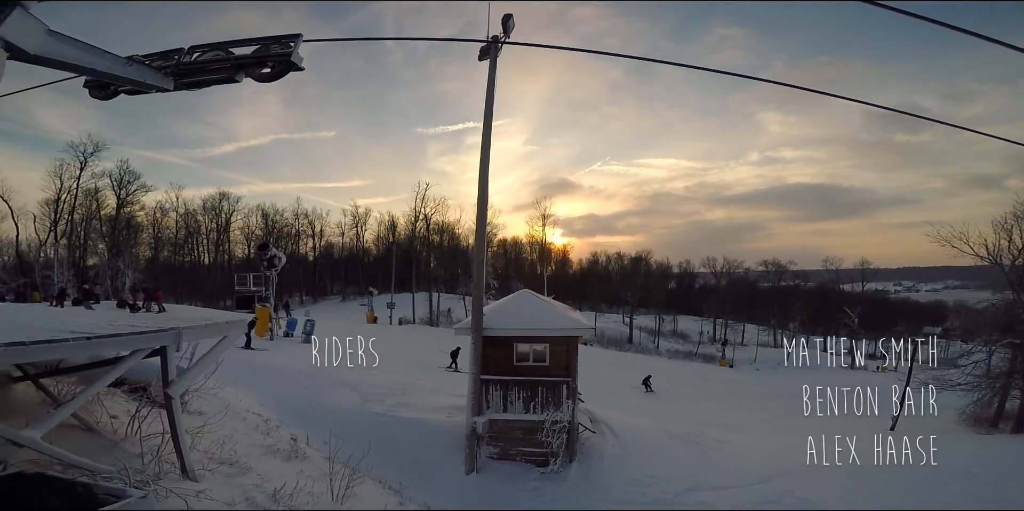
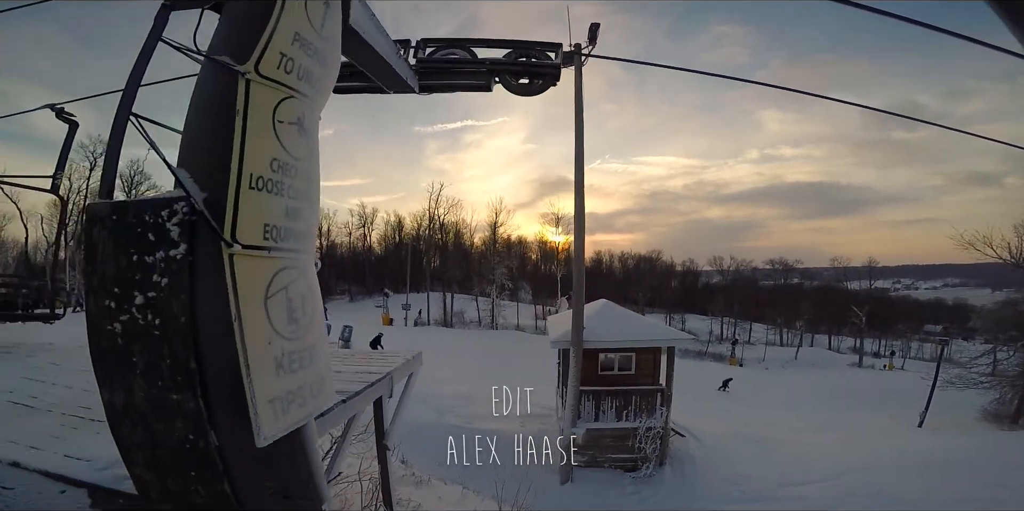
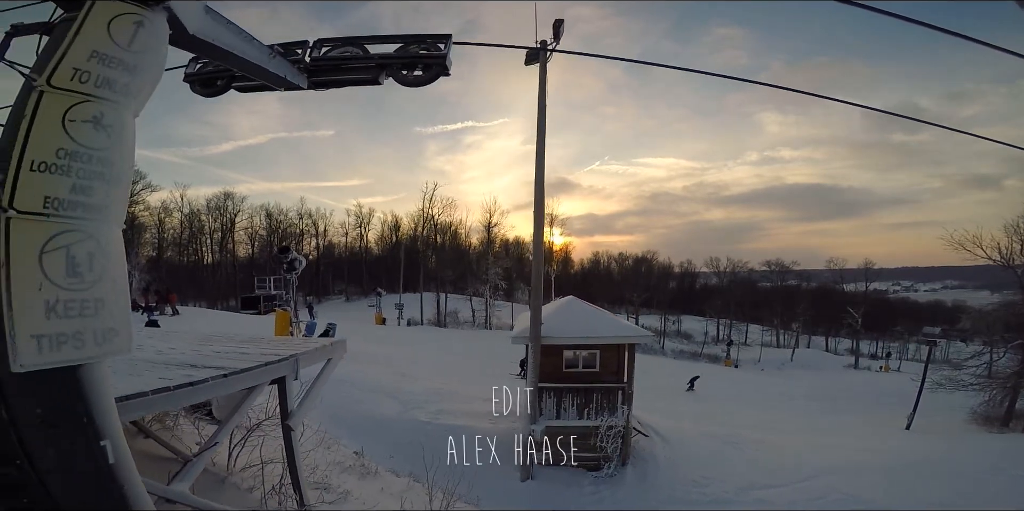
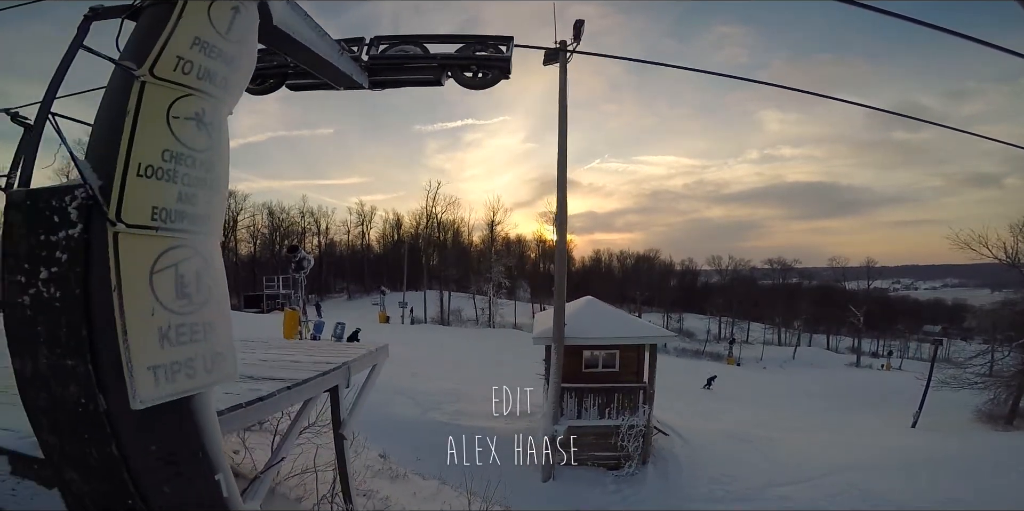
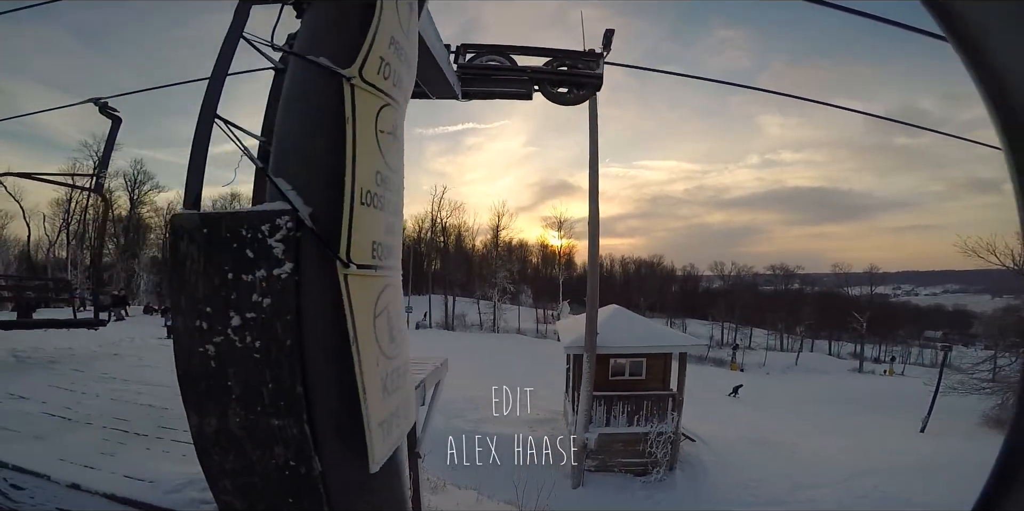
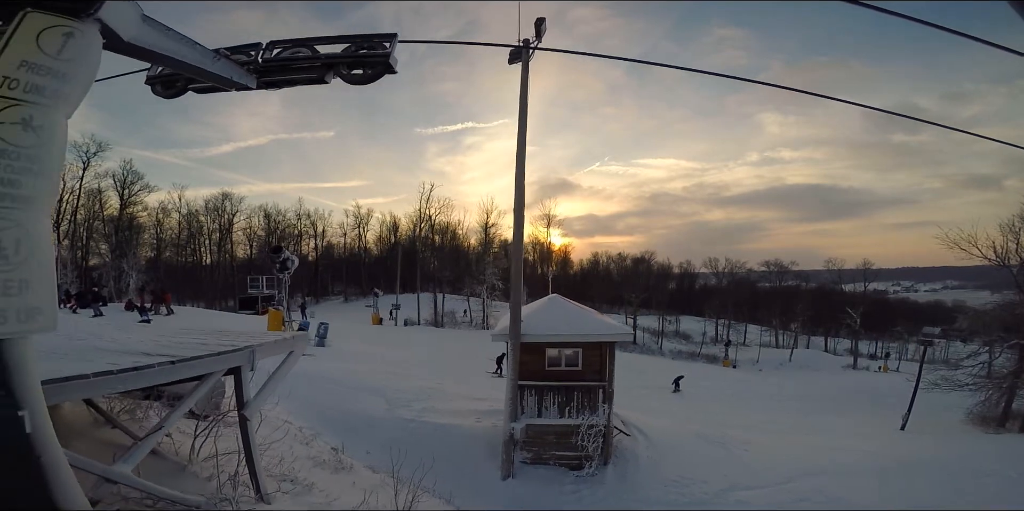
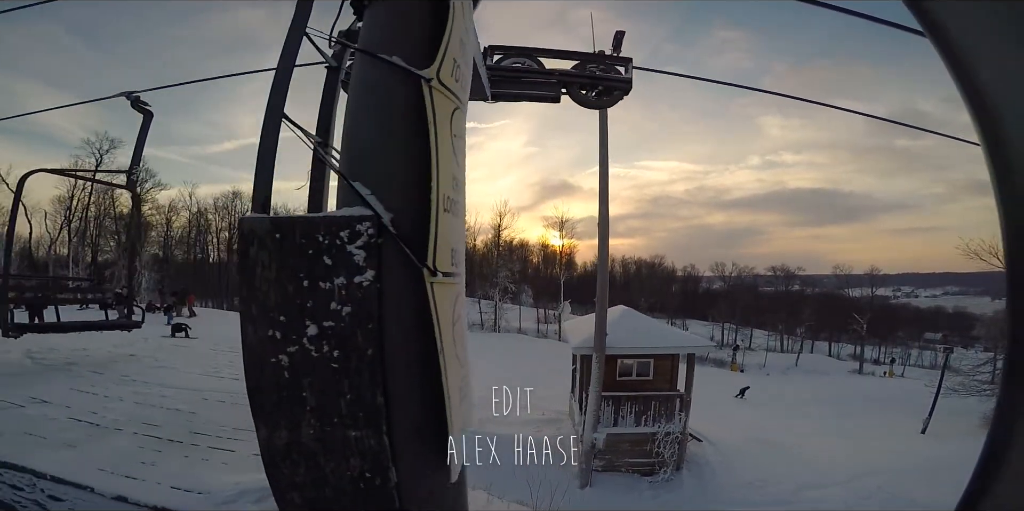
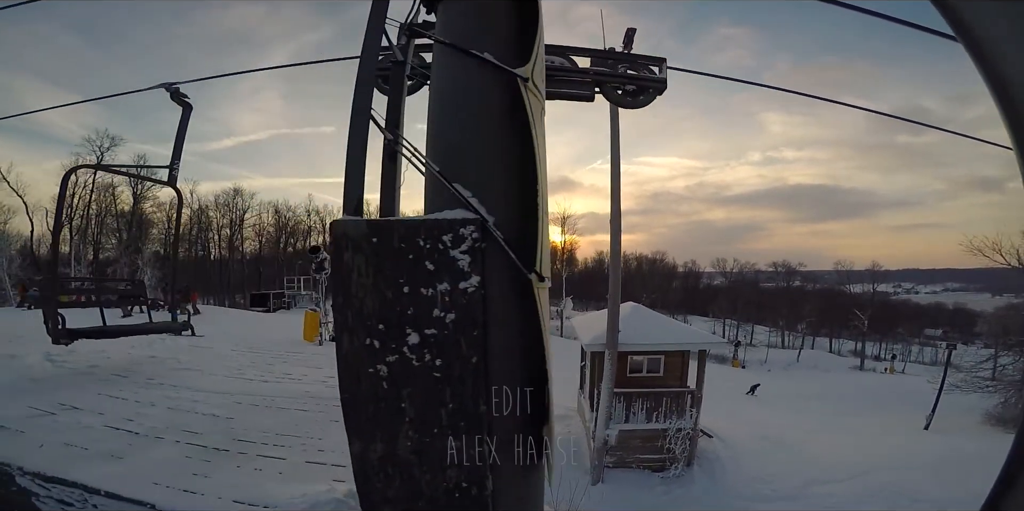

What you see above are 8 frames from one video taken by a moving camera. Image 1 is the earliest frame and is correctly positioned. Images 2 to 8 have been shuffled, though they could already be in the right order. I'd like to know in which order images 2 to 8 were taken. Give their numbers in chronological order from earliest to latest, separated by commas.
6, 3, 4, 2, 5, 7, 8
